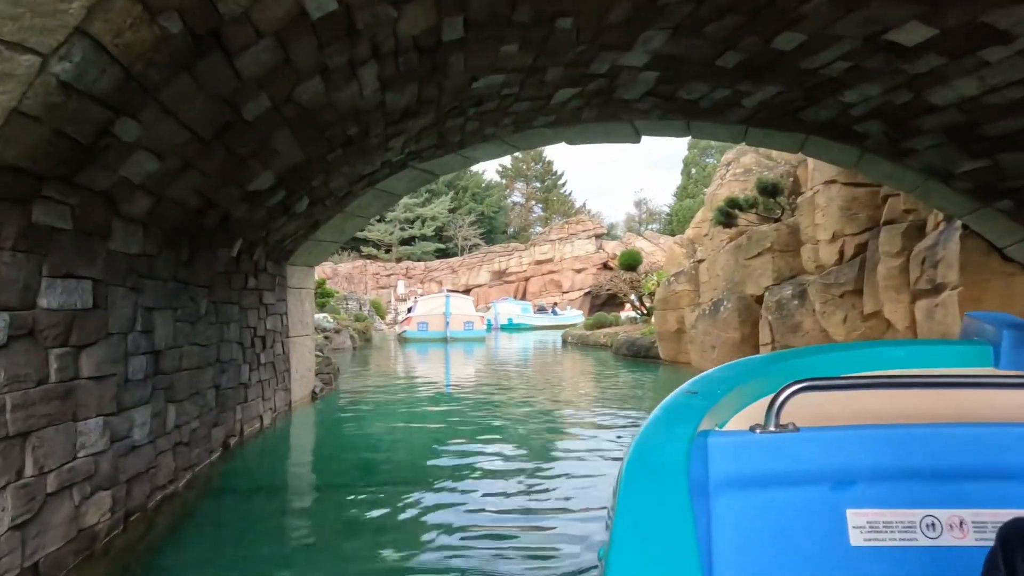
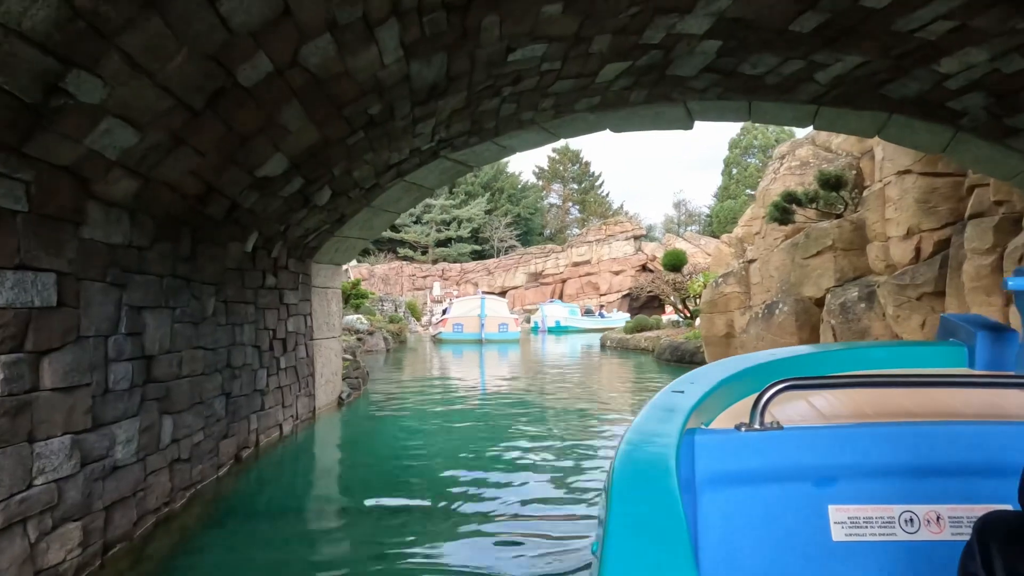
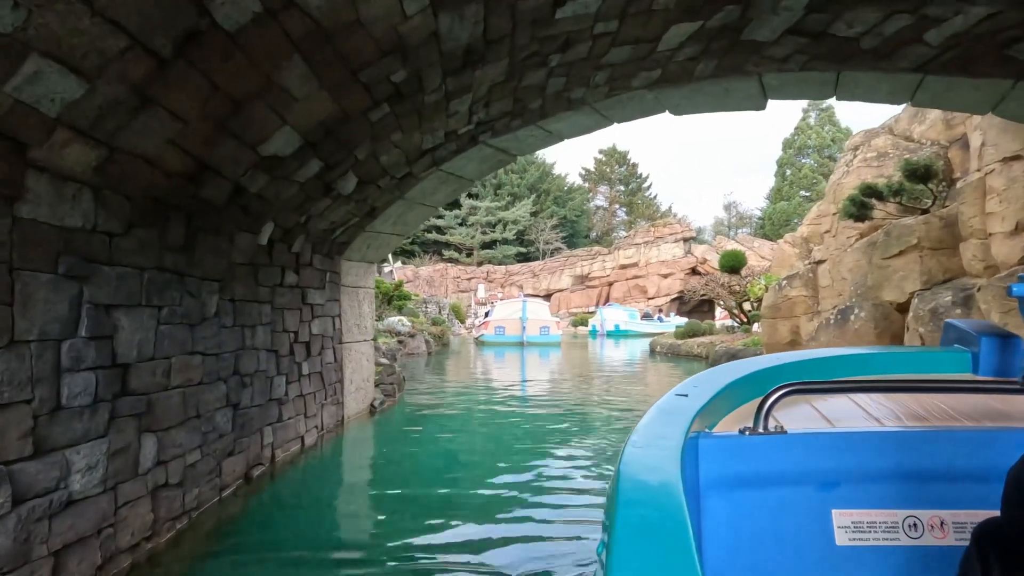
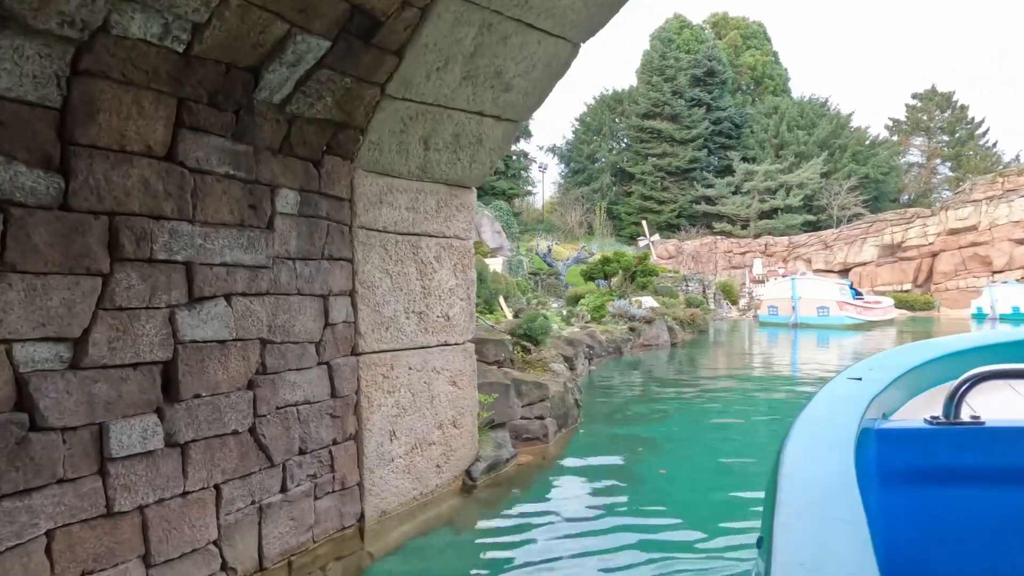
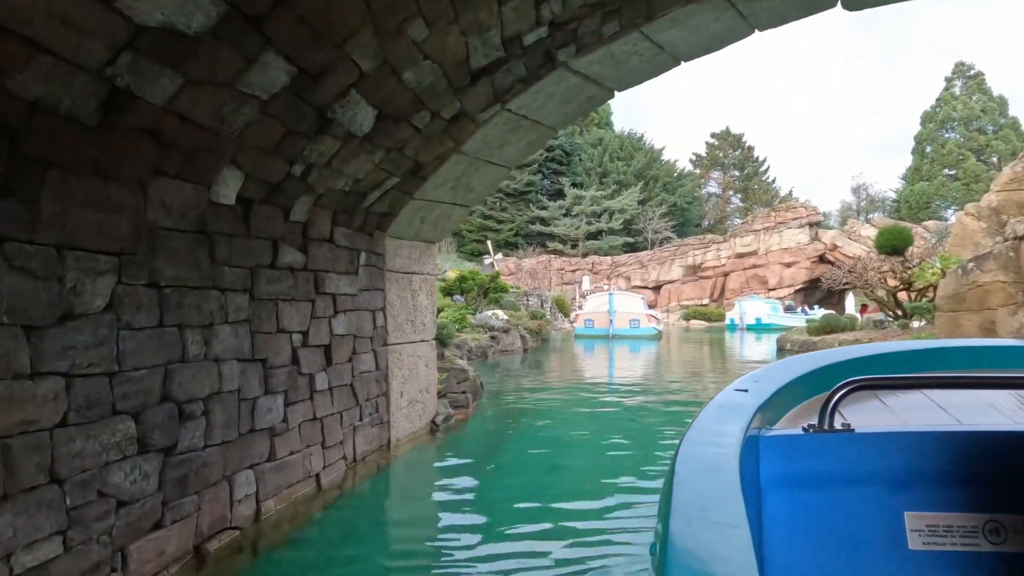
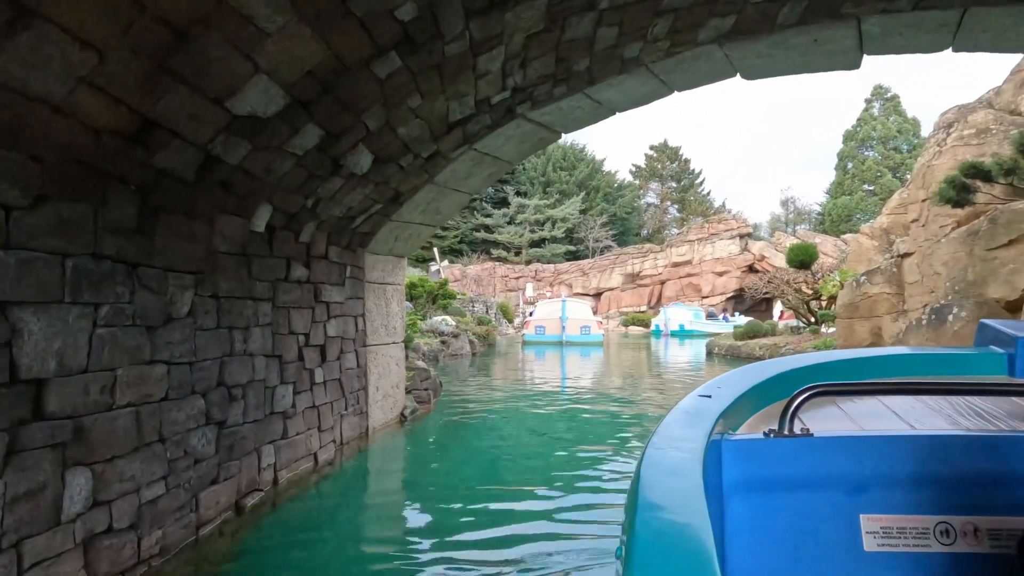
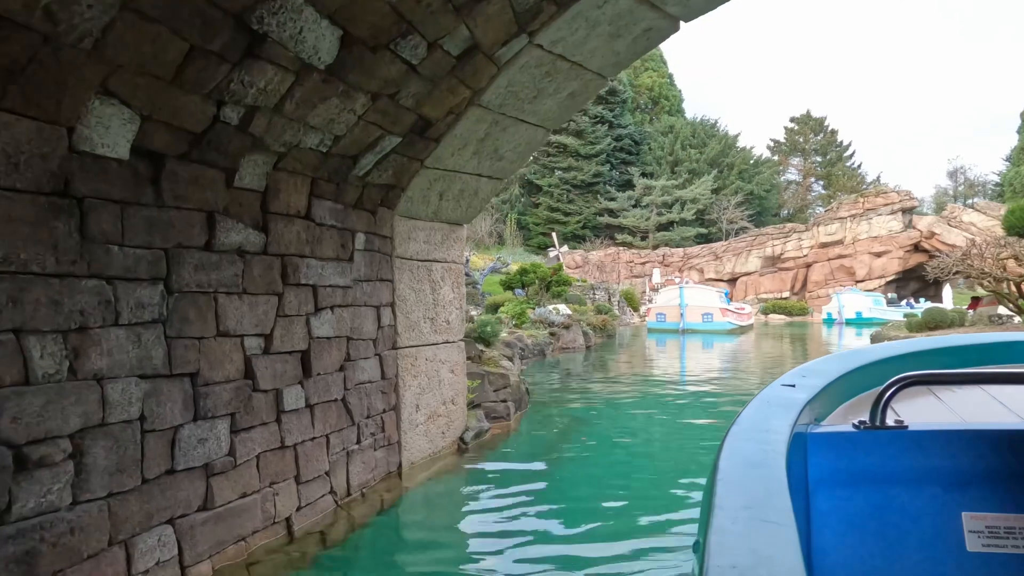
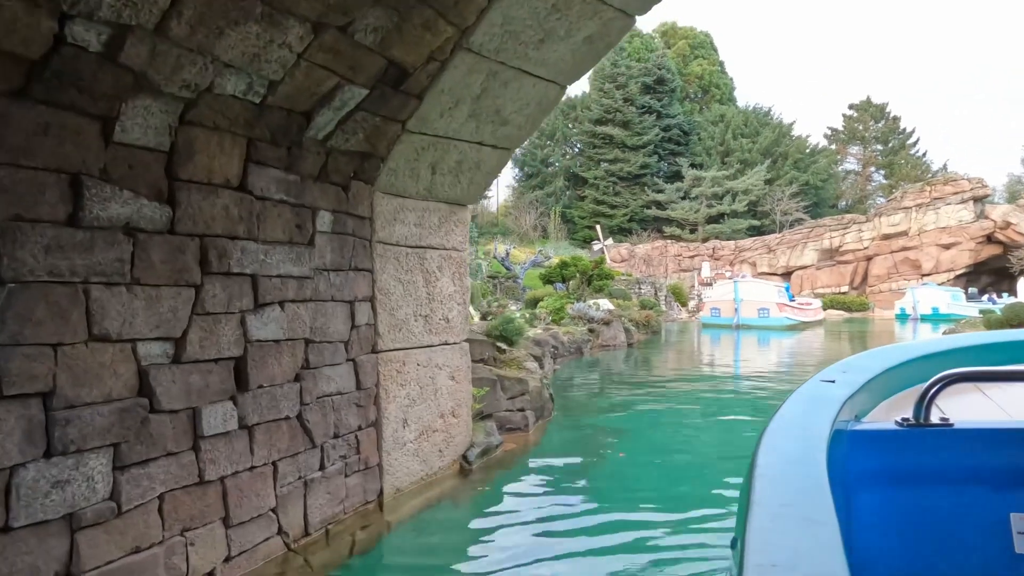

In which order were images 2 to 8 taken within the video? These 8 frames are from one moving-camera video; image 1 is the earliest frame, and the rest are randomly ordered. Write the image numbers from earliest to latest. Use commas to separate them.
2, 3, 6, 5, 7, 8, 4
